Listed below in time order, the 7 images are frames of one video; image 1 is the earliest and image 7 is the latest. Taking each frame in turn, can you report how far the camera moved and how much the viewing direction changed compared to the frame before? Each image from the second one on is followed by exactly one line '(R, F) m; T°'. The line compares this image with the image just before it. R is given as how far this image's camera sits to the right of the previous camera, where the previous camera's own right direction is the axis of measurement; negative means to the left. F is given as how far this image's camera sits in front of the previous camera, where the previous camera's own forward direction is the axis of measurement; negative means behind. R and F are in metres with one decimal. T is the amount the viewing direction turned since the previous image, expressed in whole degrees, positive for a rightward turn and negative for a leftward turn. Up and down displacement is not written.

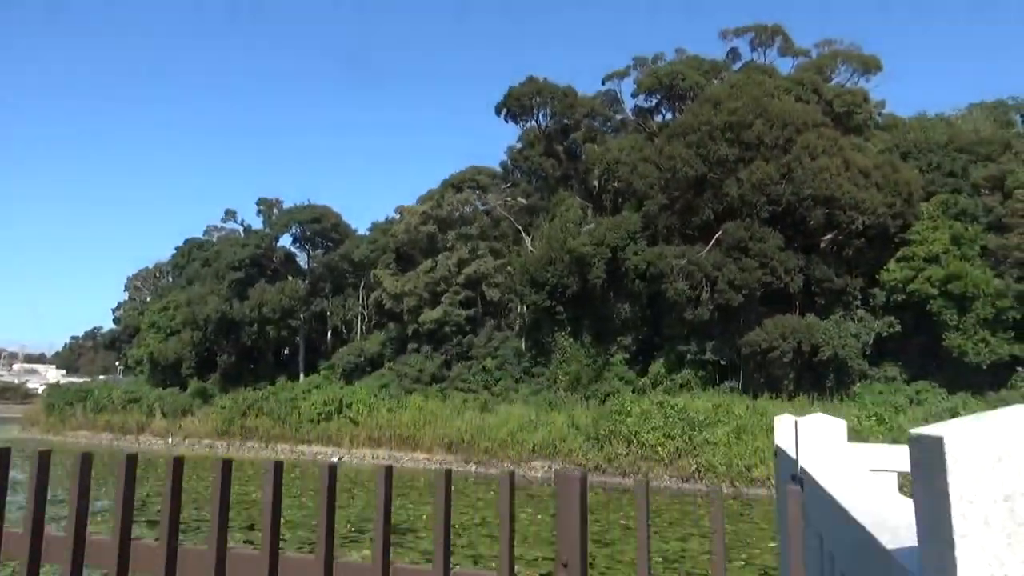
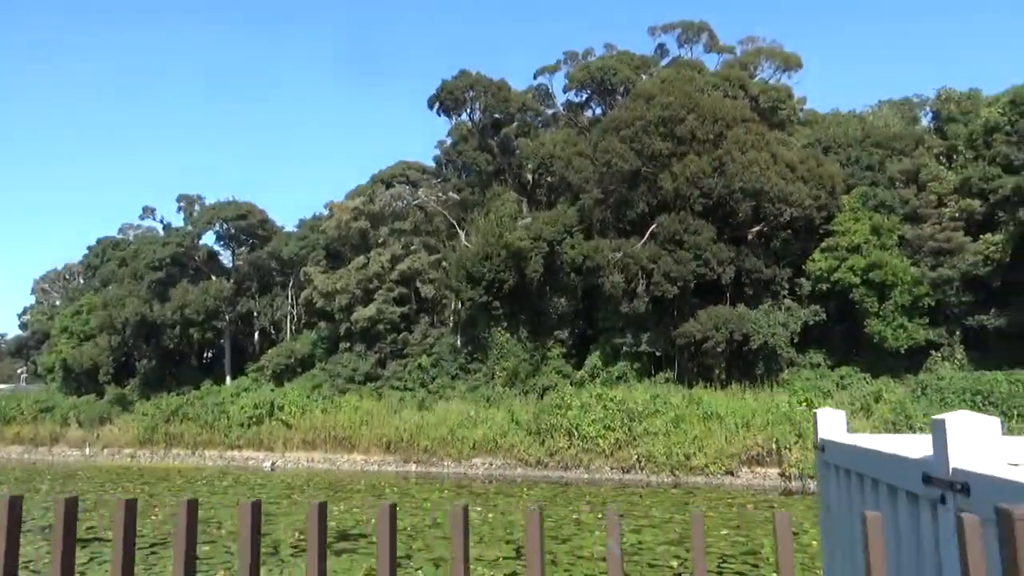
(-0.3, +0.2) m; +6°
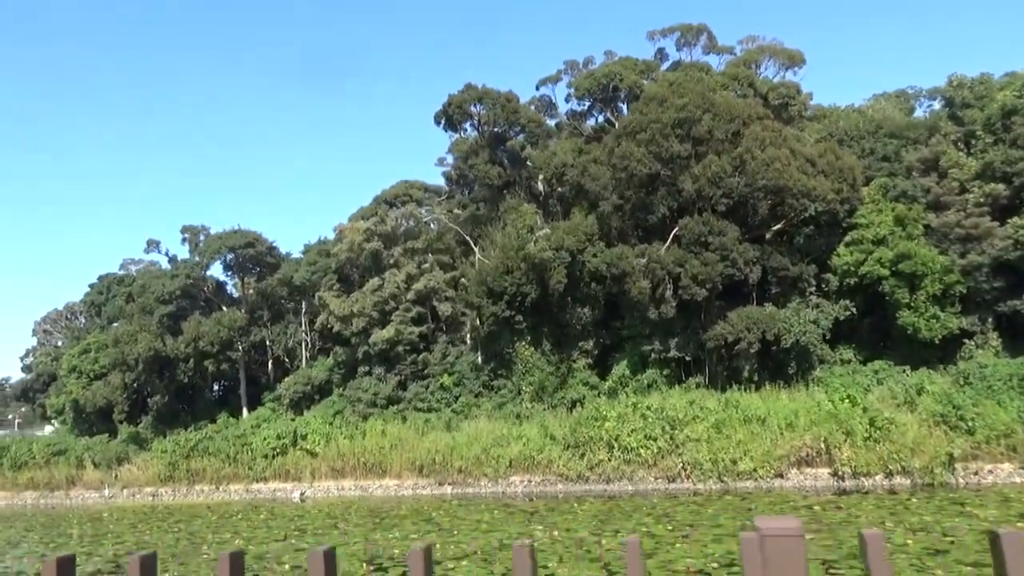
(-1.1, +0.4) m; +1°
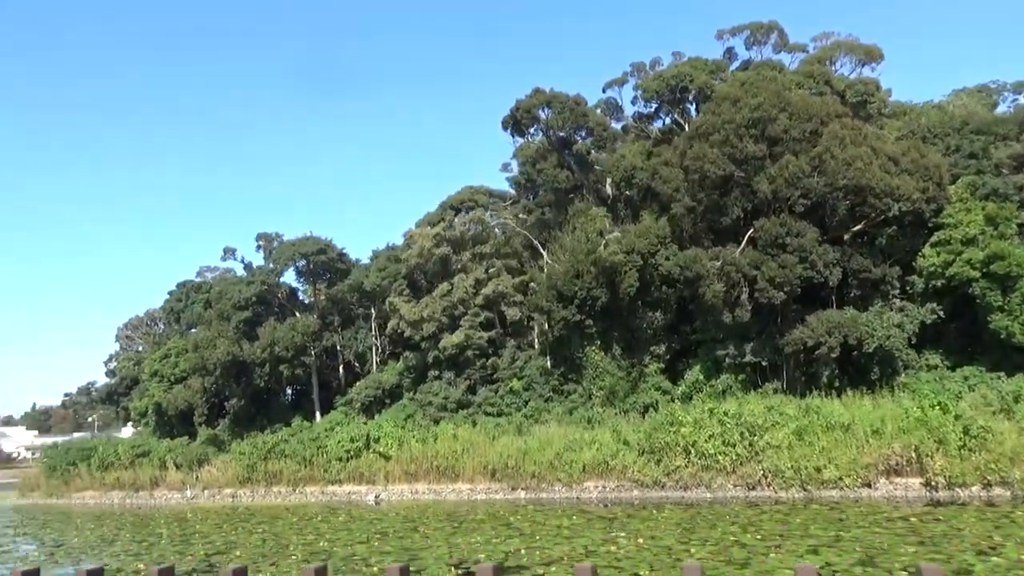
(-0.4, 0.0) m; -4°
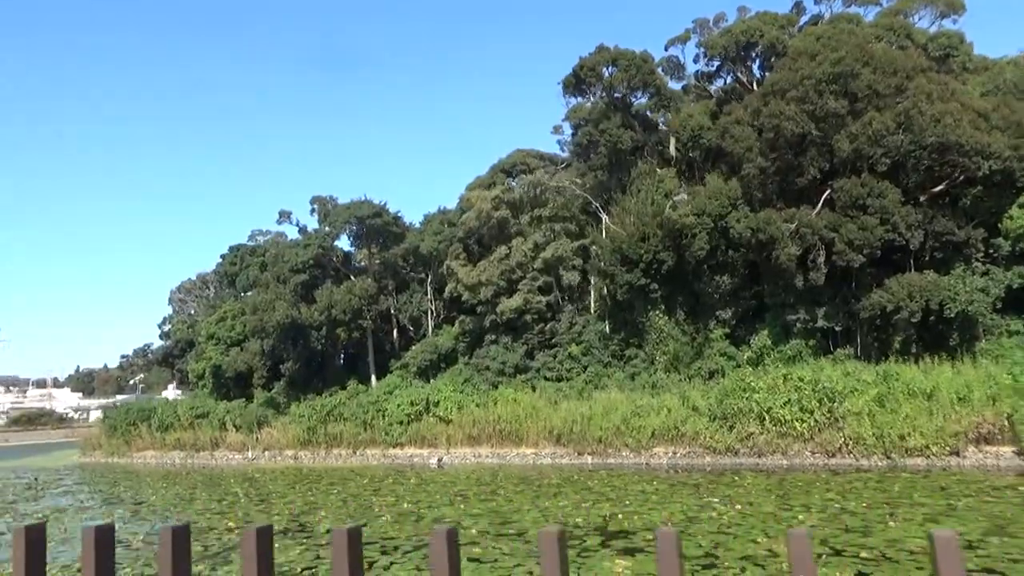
(-1.0, +0.4) m; -2°
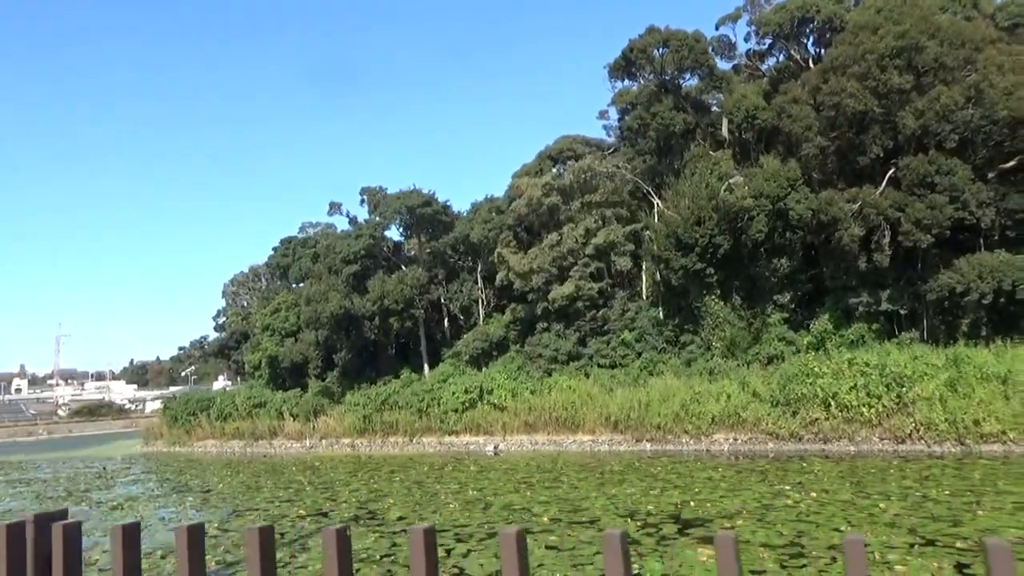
(-0.4, +0.1) m; -3°
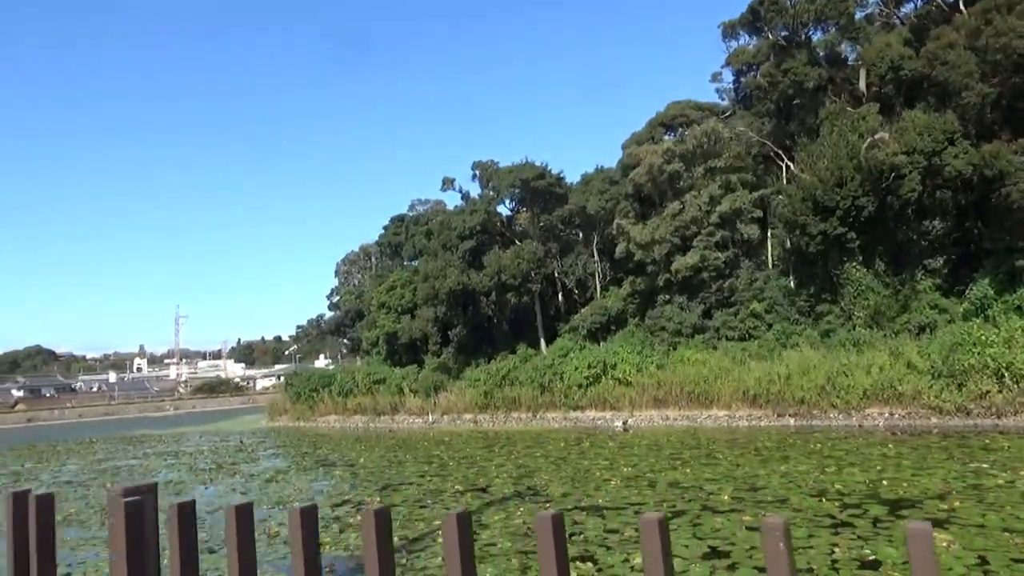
(-1.1, +0.5) m; -7°
